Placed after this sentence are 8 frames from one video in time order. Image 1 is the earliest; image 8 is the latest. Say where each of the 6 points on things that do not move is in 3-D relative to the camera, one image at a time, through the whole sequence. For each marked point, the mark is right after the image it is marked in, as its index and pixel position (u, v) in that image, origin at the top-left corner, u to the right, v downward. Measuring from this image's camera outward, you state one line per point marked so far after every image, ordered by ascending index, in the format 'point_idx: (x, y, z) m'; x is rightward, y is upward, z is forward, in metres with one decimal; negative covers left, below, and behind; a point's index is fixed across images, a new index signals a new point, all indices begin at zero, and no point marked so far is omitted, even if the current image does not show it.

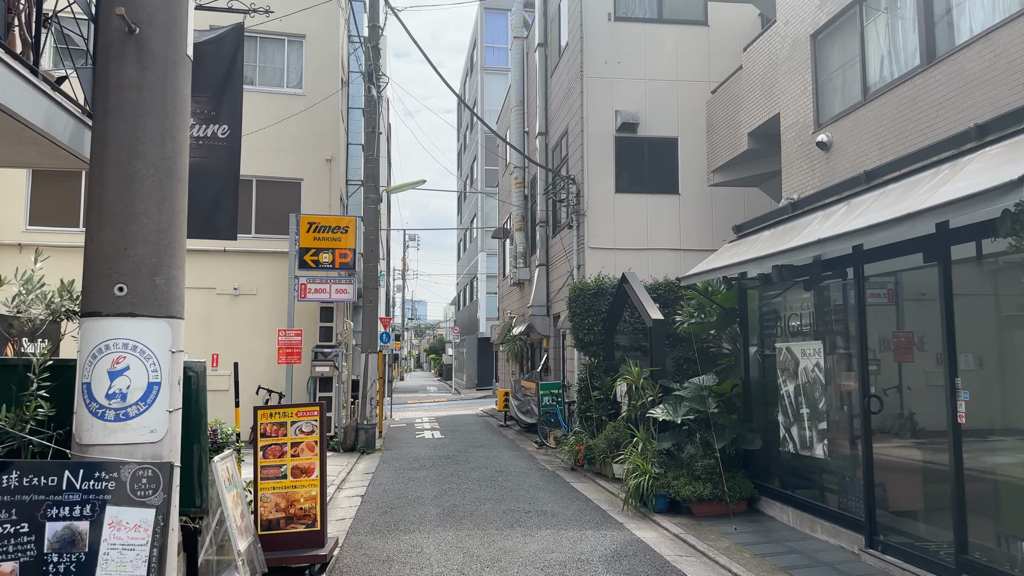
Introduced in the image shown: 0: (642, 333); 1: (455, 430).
0: (+2.0, -0.7, +12.0) m
1: (-1.4, -3.5, +18.8) m
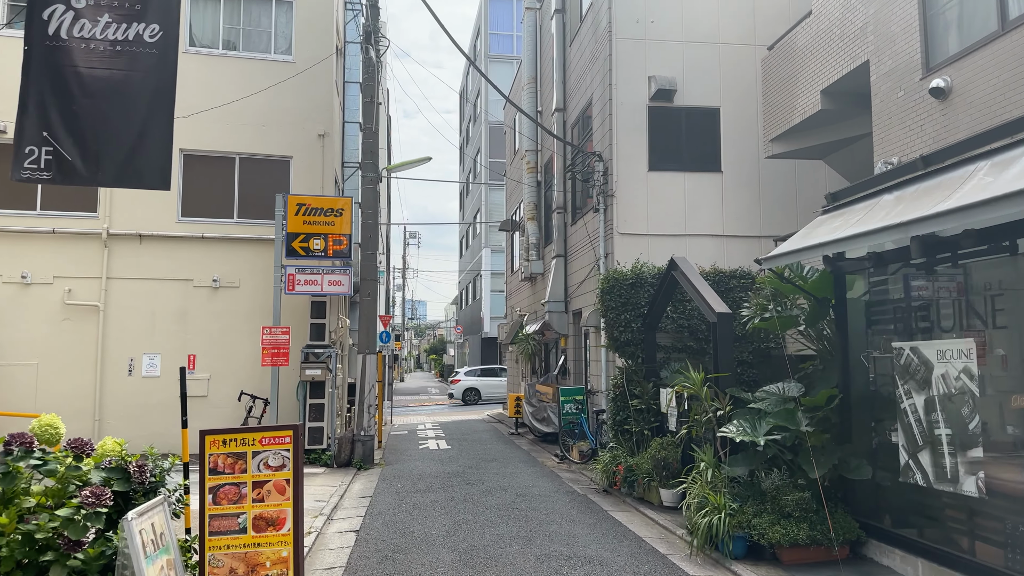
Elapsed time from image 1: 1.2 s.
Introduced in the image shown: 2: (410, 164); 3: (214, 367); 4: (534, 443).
0: (+2.3, -0.6, +10.2) m
1: (-1.1, -3.3, +17.0) m
2: (-1.7, +2.1, +12.9) m
3: (-5.0, -1.3, +12.9) m
4: (+0.4, -3.2, +15.6) m
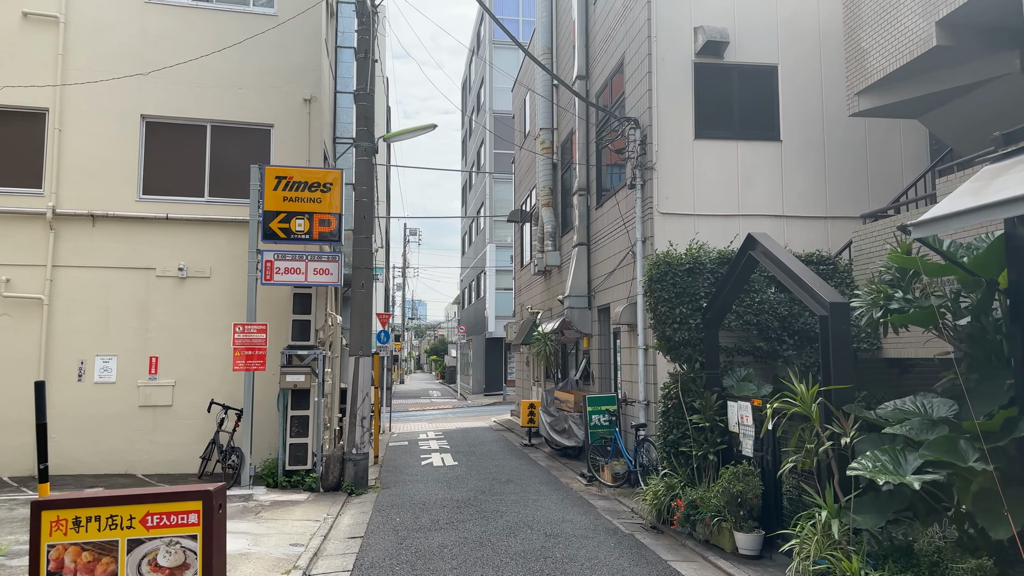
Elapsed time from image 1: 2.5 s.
0: (+2.6, -0.4, +8.2) m
1: (-0.9, -3.2, +15.1) m
2: (-1.4, +2.2, +10.9) m
3: (-4.7, -1.2, +10.9) m
4: (+0.7, -3.0, +13.6) m
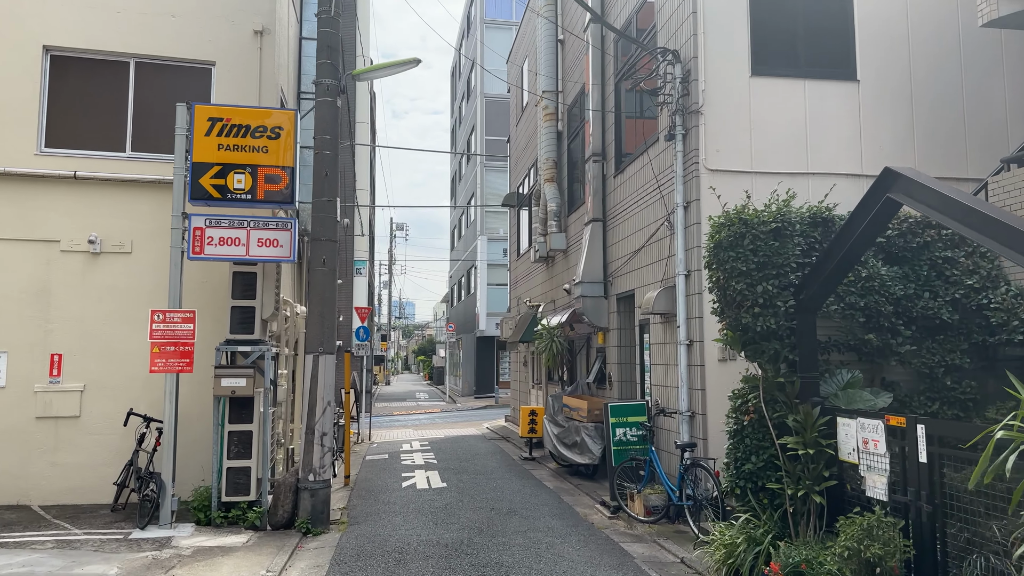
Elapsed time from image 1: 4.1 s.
0: (+2.7, -0.2, +5.9) m
1: (-0.9, -3.0, +12.7) m
2: (-1.4, +2.5, +8.6) m
3: (-4.7, -0.9, +8.5) m
4: (+0.7, -2.8, +11.3) m
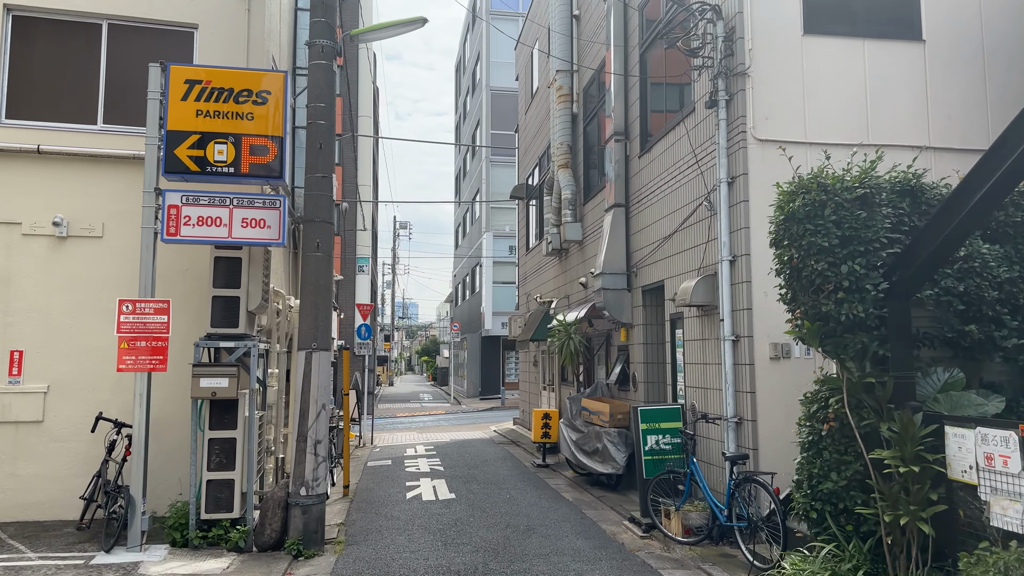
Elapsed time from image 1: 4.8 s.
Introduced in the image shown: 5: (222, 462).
0: (+2.9, -0.1, +4.9) m
1: (-0.7, -2.9, +11.7) m
2: (-1.2, +2.6, +7.6) m
3: (-4.5, -0.8, +7.5) m
4: (+0.9, -2.7, +10.3) m
5: (-2.6, -1.6, +6.9) m
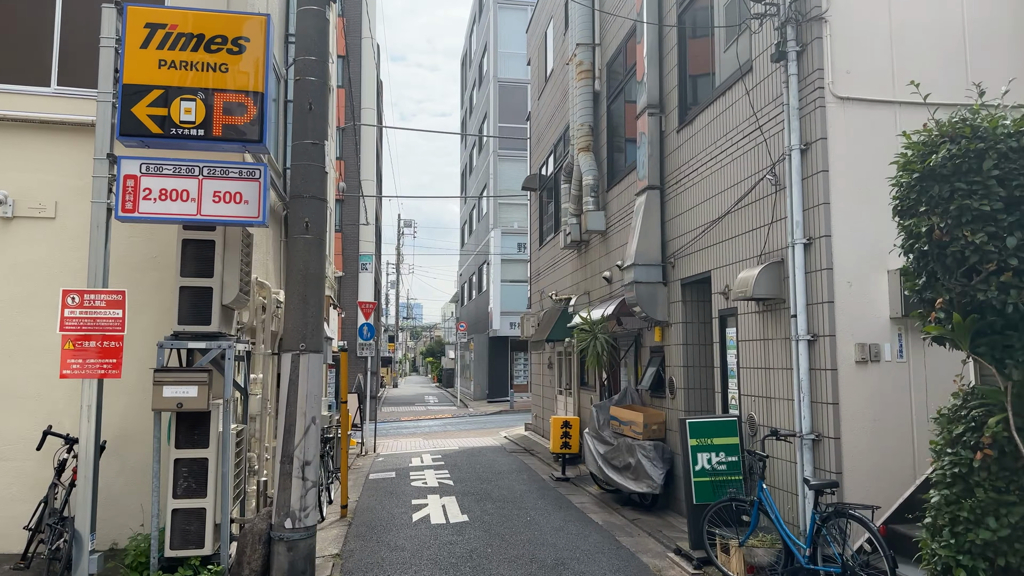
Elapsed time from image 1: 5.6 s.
0: (+3.1, 0.0, +3.7) m
1: (-0.4, -2.8, +10.5) m
2: (-1.0, +2.7, +6.4) m
3: (-4.3, -0.7, +6.3) m
4: (+1.1, -2.6, +9.1) m
5: (-2.4, -1.5, +5.7) m
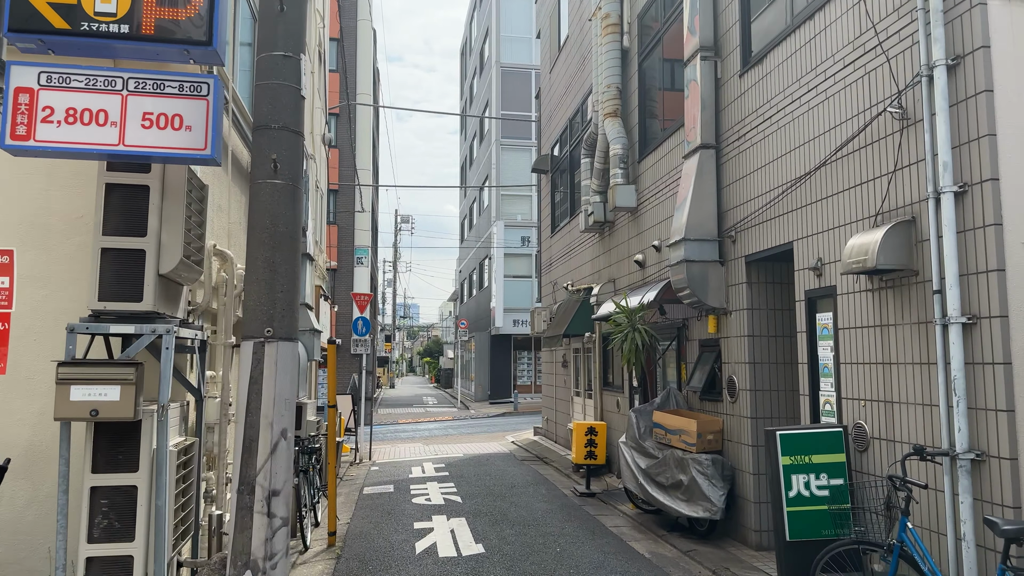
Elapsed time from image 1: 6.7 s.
0: (+3.3, +0.2, +2.1) m
1: (-0.2, -2.6, +8.9) m
2: (-0.7, +2.9, +4.8) m
3: (-4.0, -0.5, +4.8) m
4: (+1.4, -2.4, +7.5) m
5: (-2.1, -1.3, +4.1) m
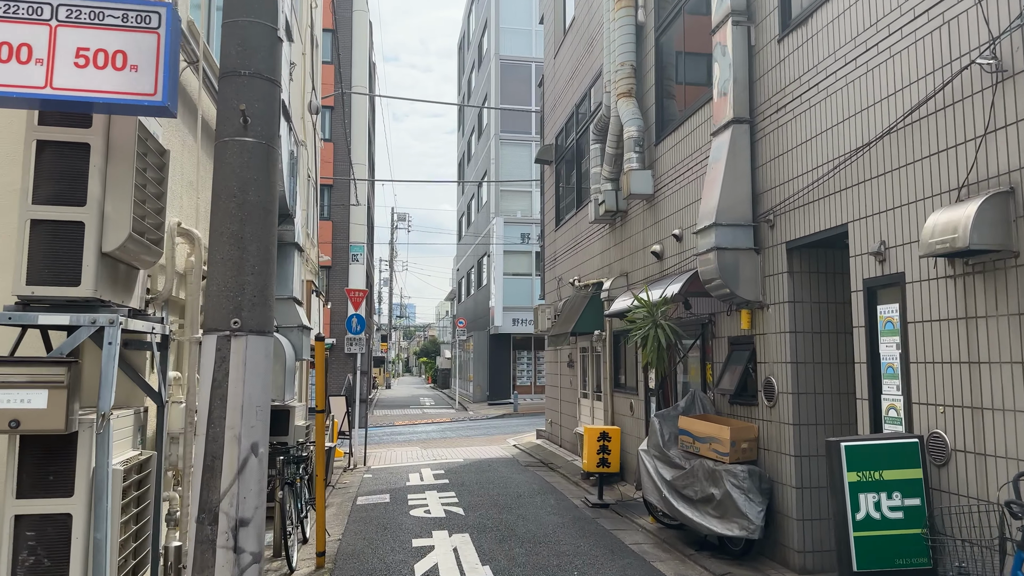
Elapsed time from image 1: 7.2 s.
0: (+3.4, +0.3, +1.4) m
1: (-0.1, -2.5, +8.1) m
2: (-0.6, +3.0, +4.0) m
3: (-3.9, -0.5, +3.9) m
4: (+1.5, -2.3, +6.8) m
5: (-2.0, -1.2, +3.3) m
